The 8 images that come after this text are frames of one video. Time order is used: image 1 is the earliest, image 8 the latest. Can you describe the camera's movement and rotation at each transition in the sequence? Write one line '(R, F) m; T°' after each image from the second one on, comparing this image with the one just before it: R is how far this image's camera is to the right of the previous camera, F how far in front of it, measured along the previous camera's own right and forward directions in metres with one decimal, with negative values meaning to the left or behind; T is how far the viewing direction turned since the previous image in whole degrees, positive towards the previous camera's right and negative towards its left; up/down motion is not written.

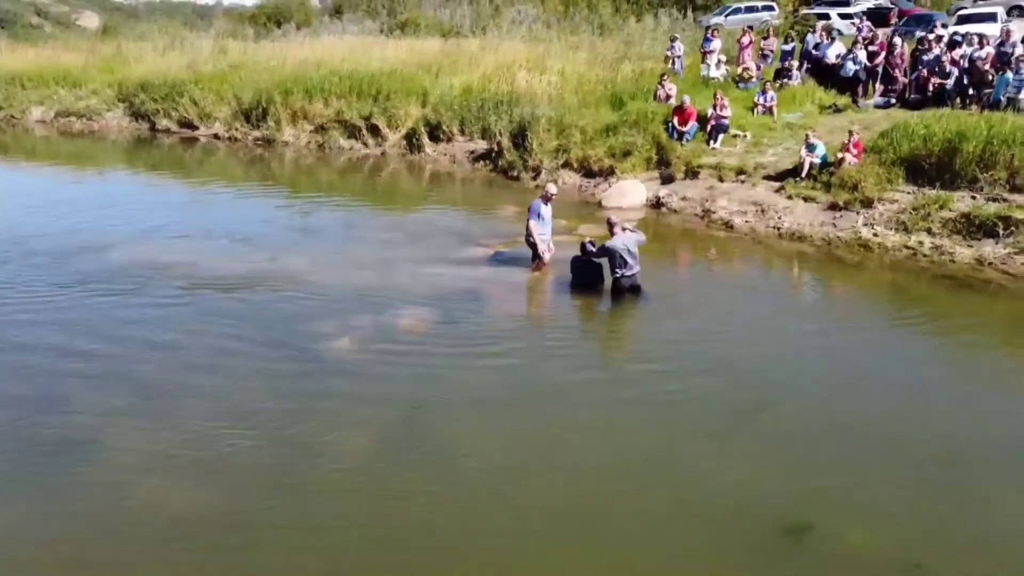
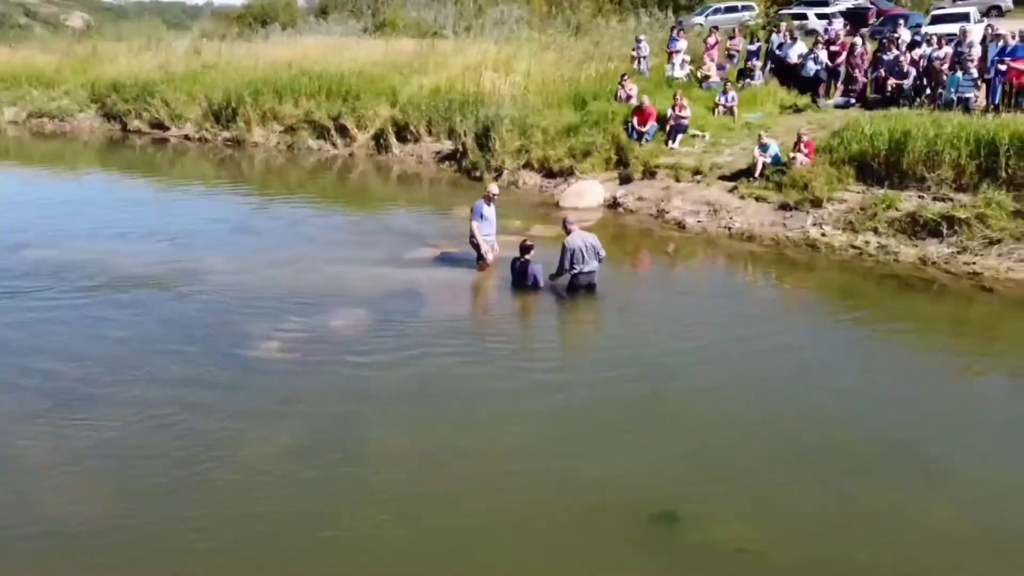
(+0.8, 0.0) m; 0°
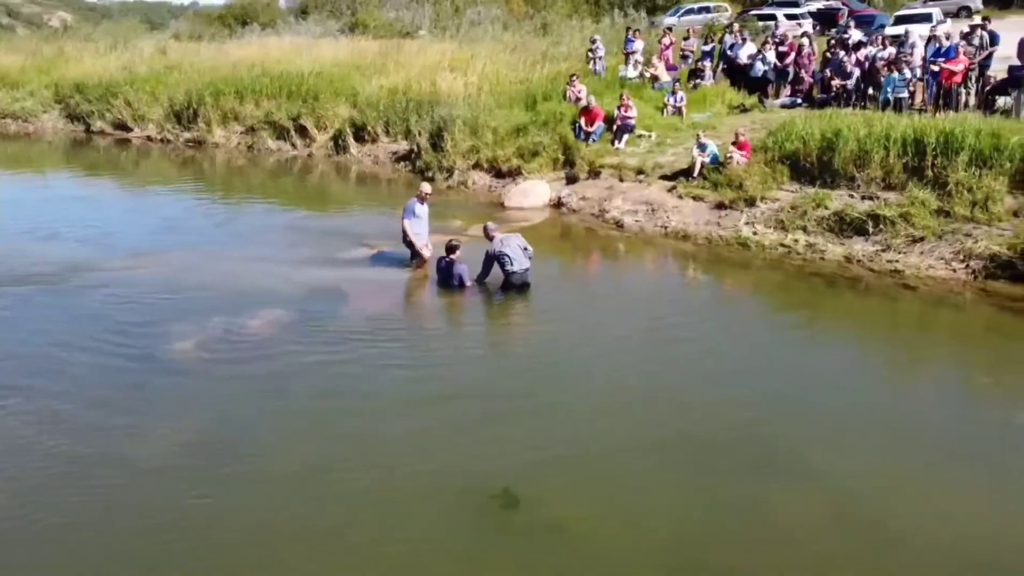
(+1.0, -0.1) m; +1°
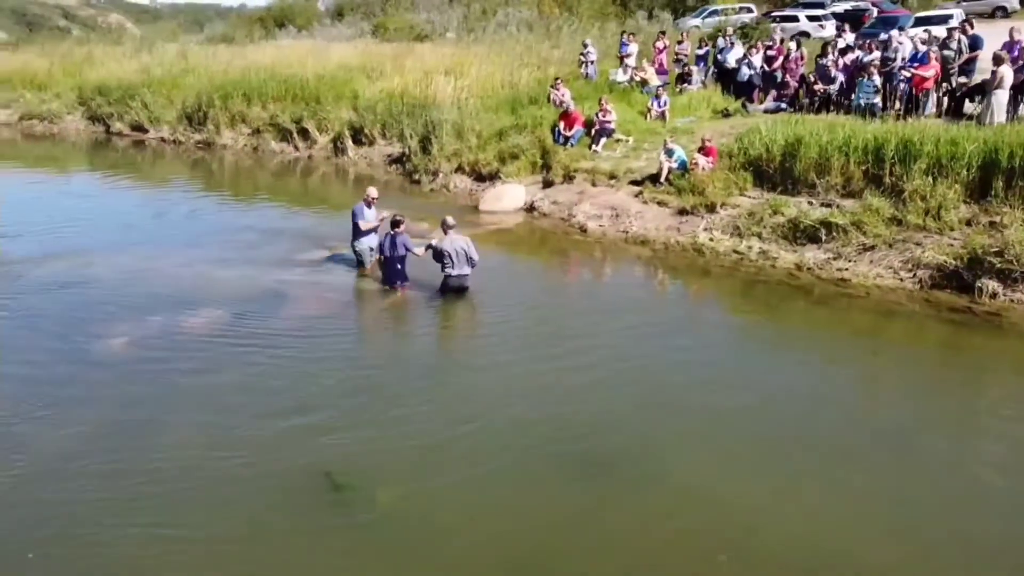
(+1.7, -0.2) m; -3°
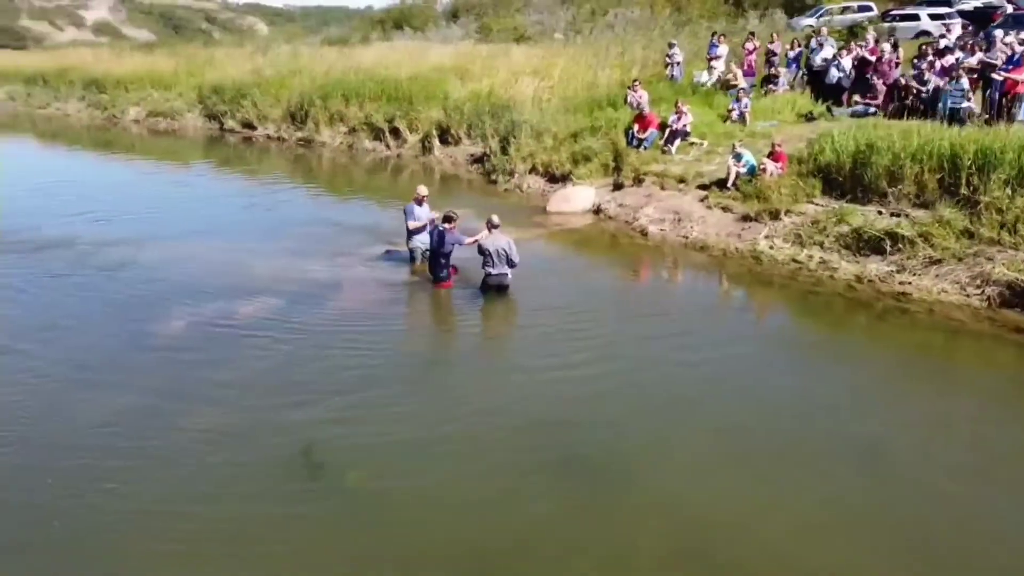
(+1.1, -0.1) m; -8°
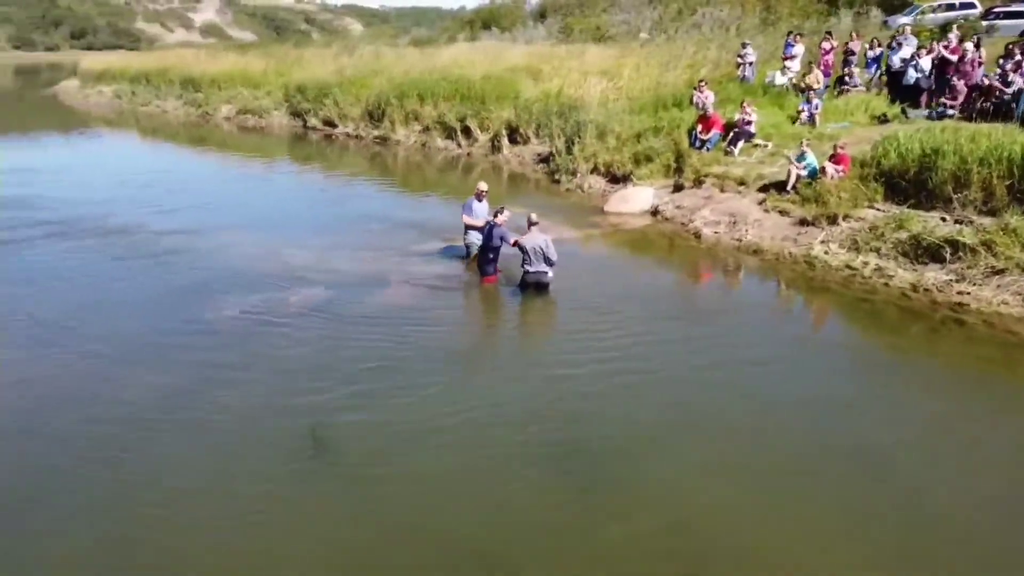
(+0.7, -0.1) m; -6°
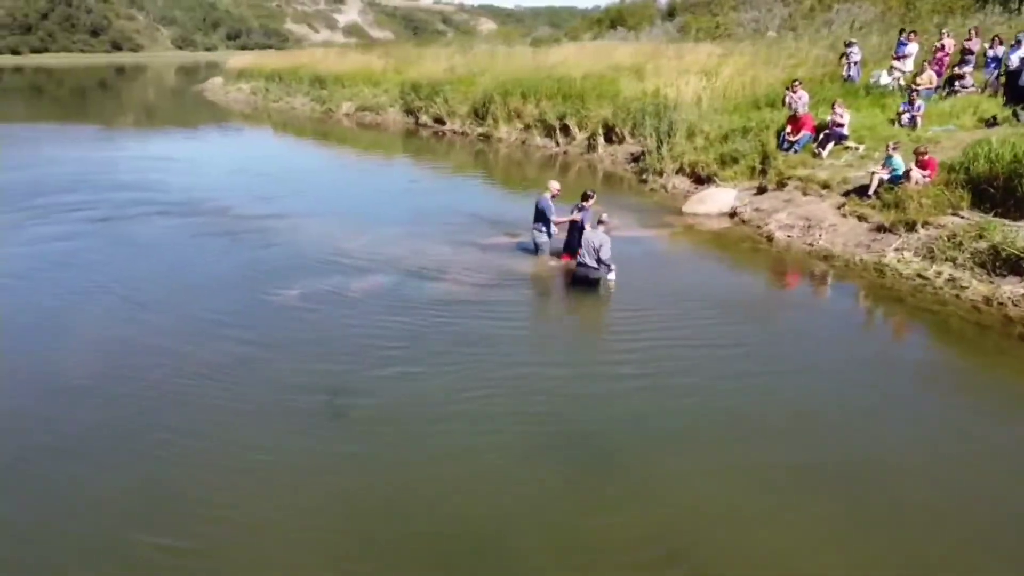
(+1.2, -0.2) m; -9°
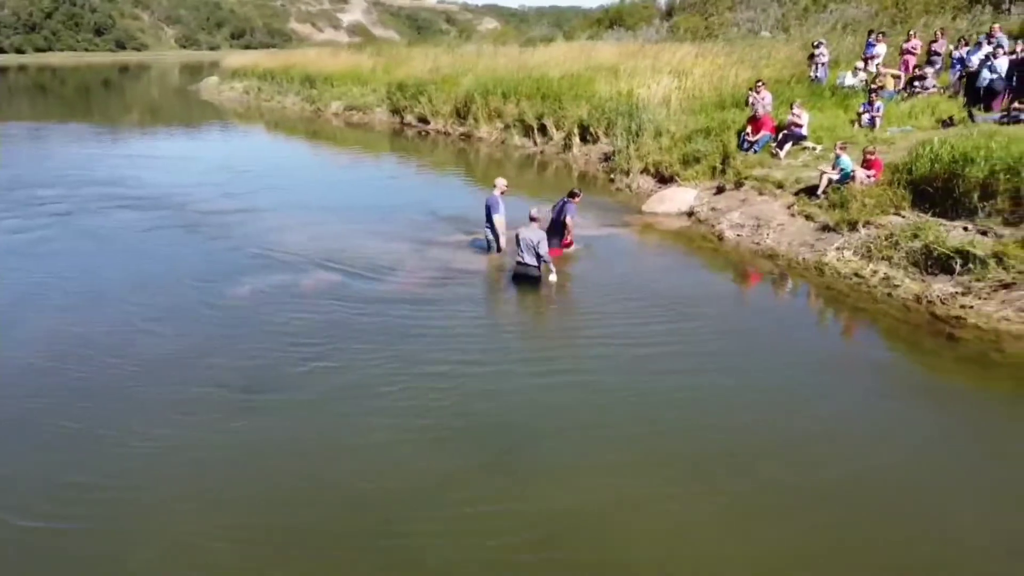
(+1.0, -0.2) m; 0°
